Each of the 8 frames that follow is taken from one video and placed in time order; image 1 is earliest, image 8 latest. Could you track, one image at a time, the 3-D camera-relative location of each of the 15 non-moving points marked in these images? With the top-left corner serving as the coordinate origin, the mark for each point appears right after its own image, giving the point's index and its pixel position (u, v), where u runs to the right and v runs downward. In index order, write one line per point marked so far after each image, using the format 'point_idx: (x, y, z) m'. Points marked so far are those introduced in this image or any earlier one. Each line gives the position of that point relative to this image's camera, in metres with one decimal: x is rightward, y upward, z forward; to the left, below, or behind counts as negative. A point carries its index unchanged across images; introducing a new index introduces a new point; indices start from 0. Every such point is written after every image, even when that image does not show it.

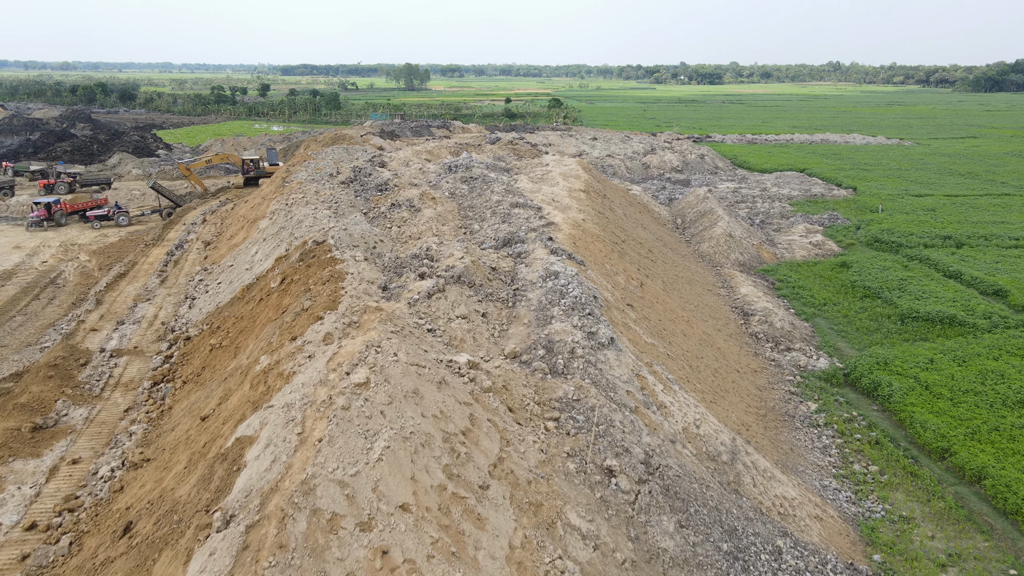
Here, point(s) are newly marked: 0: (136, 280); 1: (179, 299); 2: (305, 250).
0: (-9.4, +0.2, +18.4) m
1: (-7.5, -0.2, +16.5) m
2: (-3.9, +0.7, +13.7) m
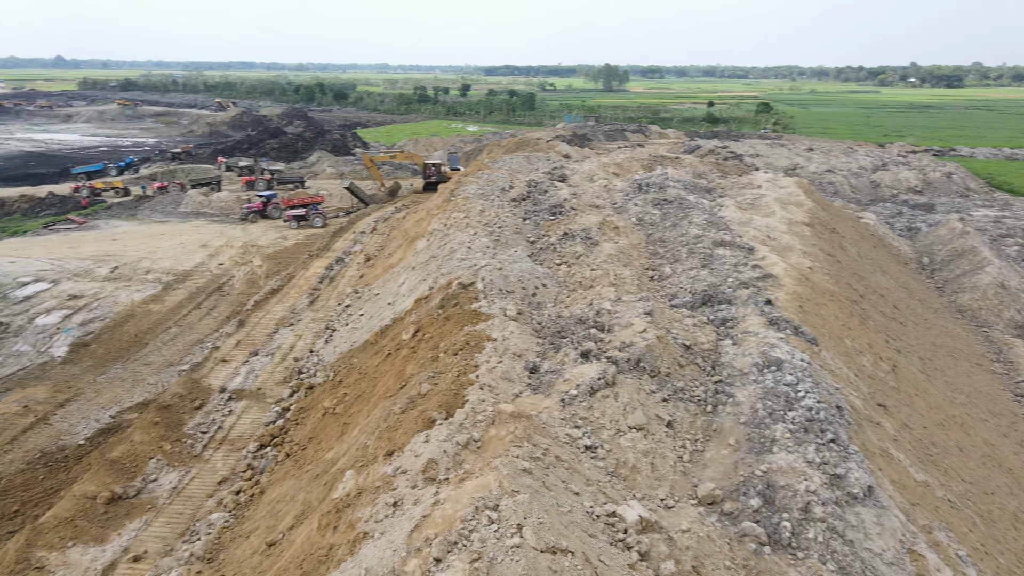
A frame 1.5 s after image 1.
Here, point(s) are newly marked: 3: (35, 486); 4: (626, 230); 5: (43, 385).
0: (-5.2, -0.2, +16.9) m
1: (-3.8, -0.8, +14.7) m
2: (-1.0, -0.1, +11.1) m
3: (-6.5, -2.7, +10.0) m
4: (+2.3, +1.2, +14.5) m
5: (-8.6, -1.8, +13.5) m
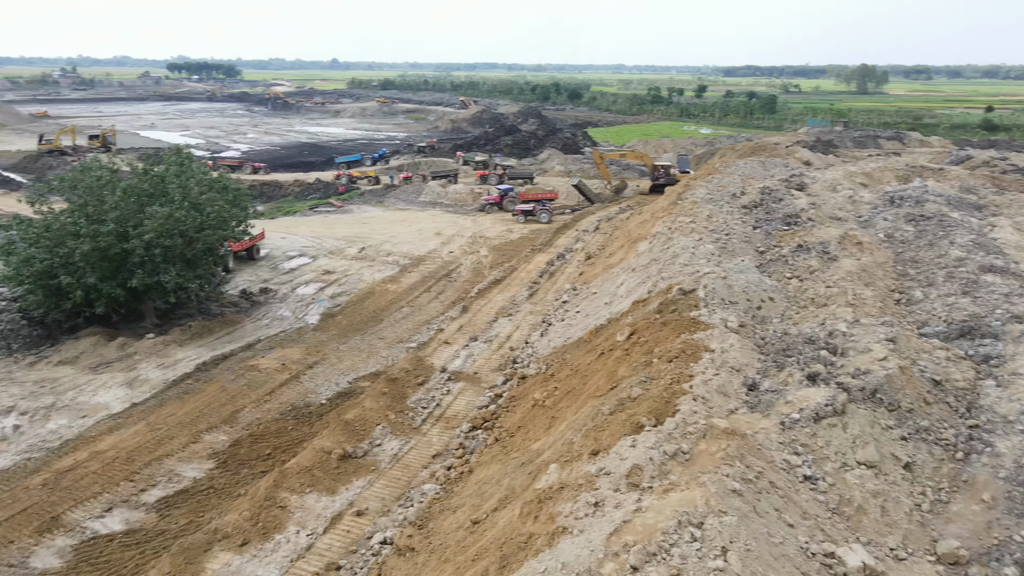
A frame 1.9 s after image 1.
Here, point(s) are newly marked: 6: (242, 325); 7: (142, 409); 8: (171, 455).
0: (-0.1, 0.0, +17.6) m
1: (+0.5, -0.7, +15.1) m
2: (+2.3, -0.2, +10.8) m
3: (-3.5, -2.3, +11.4) m
4: (+6.5, +0.8, +13.1) m
5: (-4.5, -1.2, +15.3) m
6: (-6.1, -0.8, +16.6) m
7: (-6.1, -2.0, +12.1) m
8: (-5.0, -2.4, +10.7) m
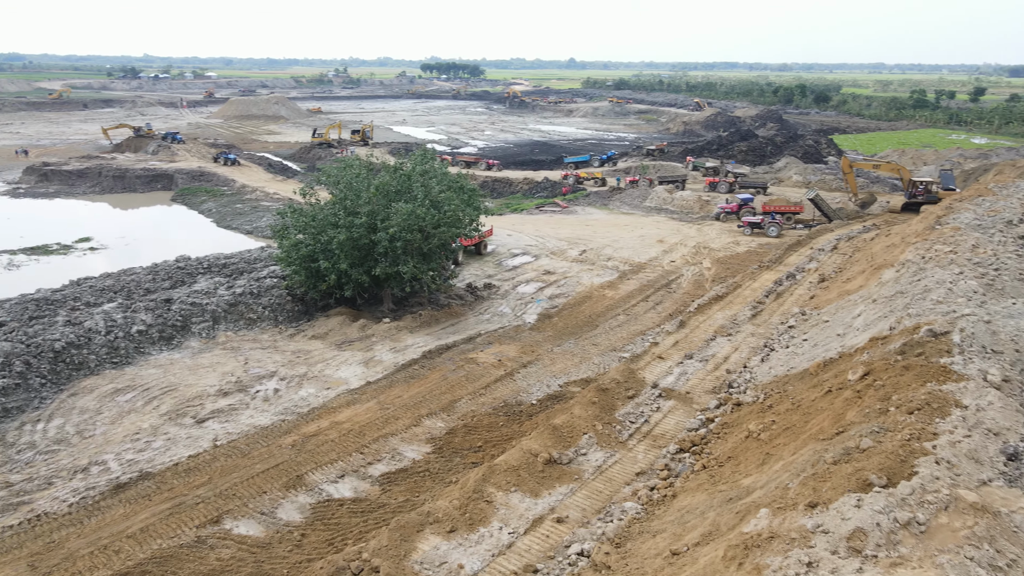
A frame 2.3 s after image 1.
0: (+5.0, -0.4, +16.9) m
1: (+4.8, -1.1, +14.3) m
2: (+5.3, -0.7, +9.7) m
3: (-0.3, -2.3, +12.0) m
4: (+10.0, -0.1, +10.7) m
5: (0.0, -1.2, +16.0) m
6: (-1.1, -0.7, +17.6) m
7: (-2.5, -1.8, +13.4) m
8: (-1.9, -2.3, +11.8) m
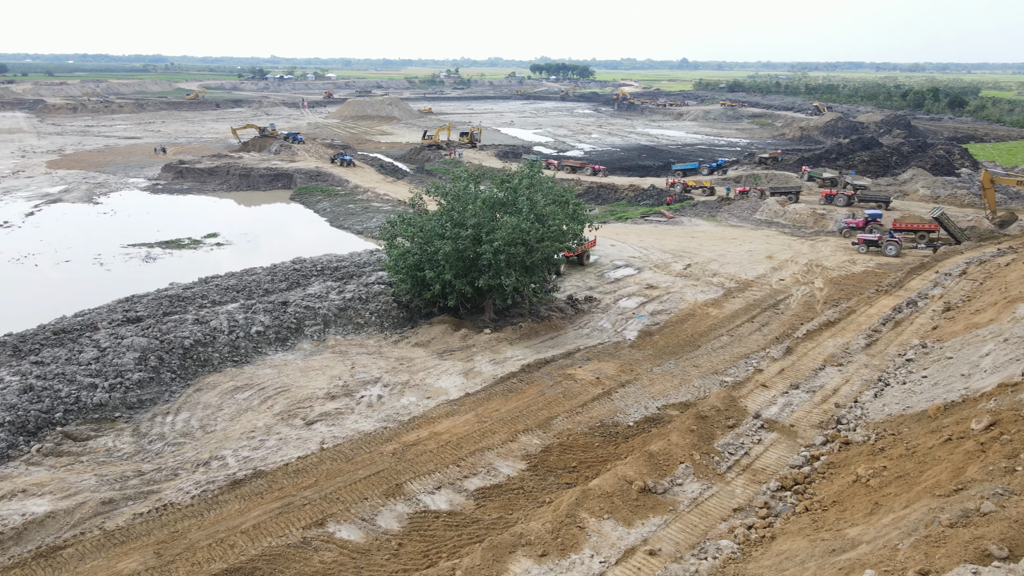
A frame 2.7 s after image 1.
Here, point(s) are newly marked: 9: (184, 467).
0: (+7.2, -1.0, +16.2) m
1: (+6.6, -1.6, +13.6) m
2: (+6.5, -1.2, +9.0) m
3: (+1.3, -2.6, +12.0) m
4: (+11.4, -0.9, +9.3) m
5: (+2.2, -1.6, +15.9) m
6: (+1.3, -1.1, +17.7) m
7: (-0.7, -2.1, +13.7) m
8: (-0.3, -2.6, +12.0) m
9: (-4.9, -2.7, +11.0) m
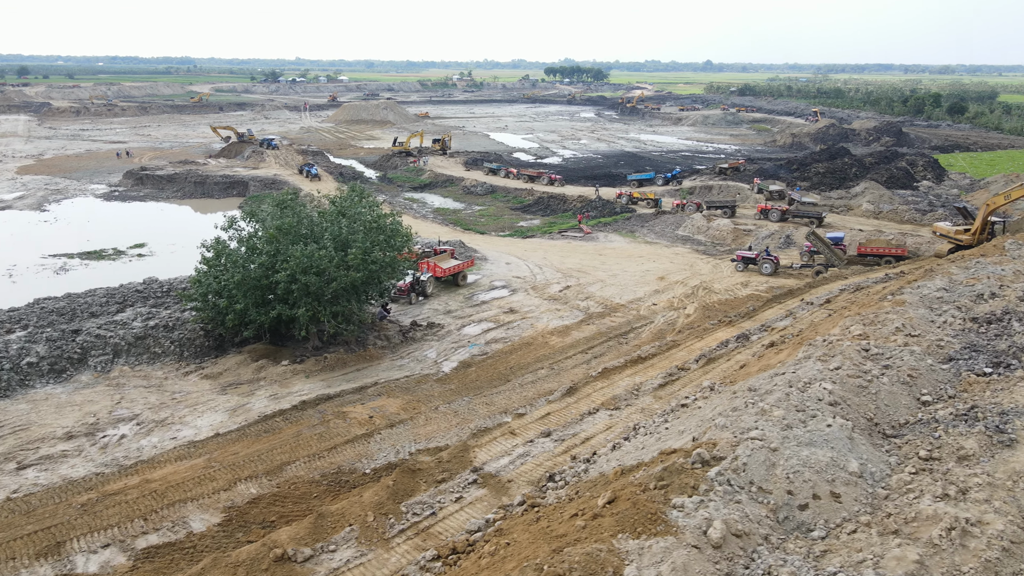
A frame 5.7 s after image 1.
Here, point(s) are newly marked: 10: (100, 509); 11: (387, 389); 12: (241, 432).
0: (+2.8, -1.7, +15.3) m
1: (+2.1, -2.4, +12.8) m
2: (+1.9, -1.9, +8.2) m
3: (-3.3, -3.3, +11.3) m
4: (+6.8, -1.6, +8.4) m
5: (-2.3, -2.3, +15.2) m
6: (-3.1, -1.7, +17.0) m
7: (-5.2, -2.7, +13.1) m
8: (-4.9, -3.3, +11.3) m
9: (-9.5, -3.3, +10.5) m
10: (-6.1, -3.3, +10.9) m
11: (-2.6, -2.1, +15.7) m
12: (-4.9, -2.6, +13.4) m
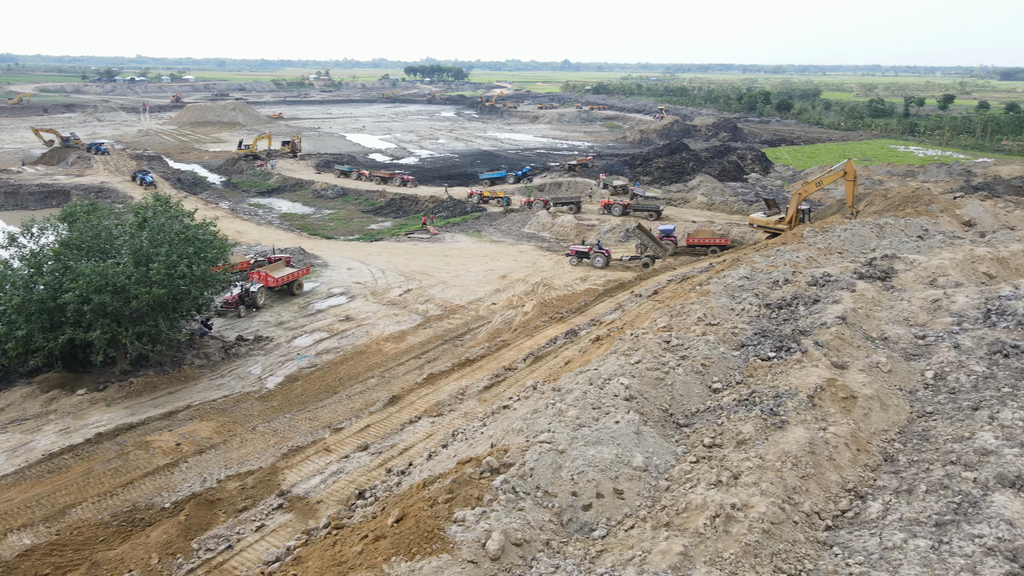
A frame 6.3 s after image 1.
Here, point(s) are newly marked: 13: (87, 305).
0: (-0.8, -1.8, +15.2) m
1: (-0.9, -2.4, +12.6) m
2: (-0.4, -2.0, +8.0) m
3: (-6.0, -3.6, +10.2) m
4: (+4.3, -1.4, +9.1) m
5: (-5.7, -2.6, +14.2) m
6: (-6.9, -2.1, +15.8) m
7: (-8.2, -3.1, +11.6) m
8: (-7.6, -3.7, +10.0) m
9: (-11.9, -3.9, +8.3) m
10: (-8.7, -3.7, +9.3) m
11: (-6.2, -2.4, +14.6) m
12: (-8.0, -3.0, +12.0) m
13: (-8.2, -0.3, +14.2) m
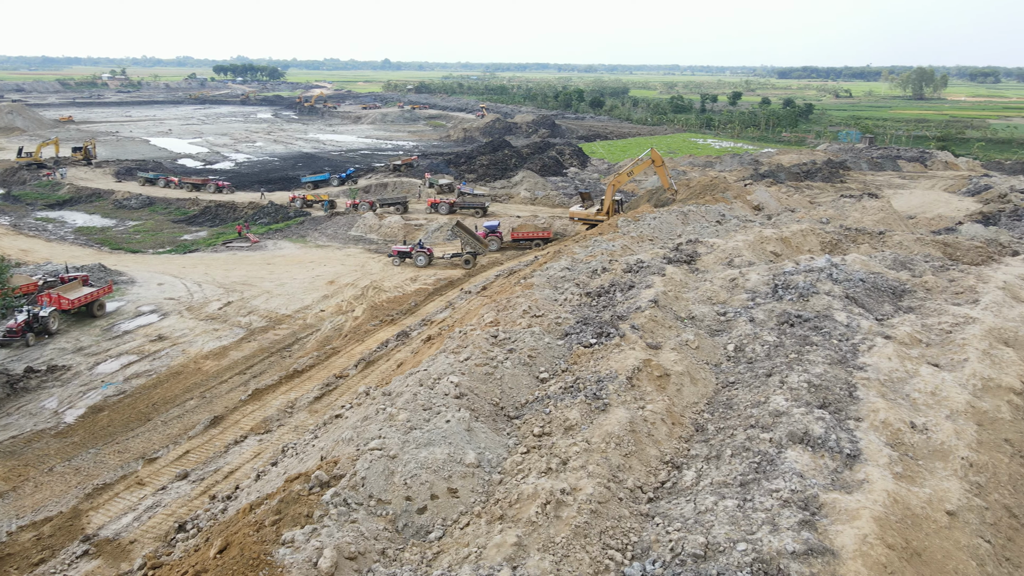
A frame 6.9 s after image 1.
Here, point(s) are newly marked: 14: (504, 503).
0: (-4.1, -1.9, +14.6) m
1: (-3.7, -2.6, +12.0) m
2: (-2.2, -2.1, +7.6) m
3: (-8.0, -4.1, +8.6) m
4: (+2.2, -1.2, +9.7) m
5: (-8.7, -3.0, +12.5) m
6: (-10.2, -2.6, +13.9) m
7: (-10.5, -3.7, +9.4) m
8: (-9.5, -4.2, +8.0) m
9: (-13.3, -4.7, +5.4) m
10: (-10.4, -4.4, +7.1) m
11: (-9.2, -2.9, +12.8) m
12: (-10.4, -3.6, +9.9) m
13: (-11.2, -1.0, +12.0) m
14: (-0.1, -2.2, +7.3) m
